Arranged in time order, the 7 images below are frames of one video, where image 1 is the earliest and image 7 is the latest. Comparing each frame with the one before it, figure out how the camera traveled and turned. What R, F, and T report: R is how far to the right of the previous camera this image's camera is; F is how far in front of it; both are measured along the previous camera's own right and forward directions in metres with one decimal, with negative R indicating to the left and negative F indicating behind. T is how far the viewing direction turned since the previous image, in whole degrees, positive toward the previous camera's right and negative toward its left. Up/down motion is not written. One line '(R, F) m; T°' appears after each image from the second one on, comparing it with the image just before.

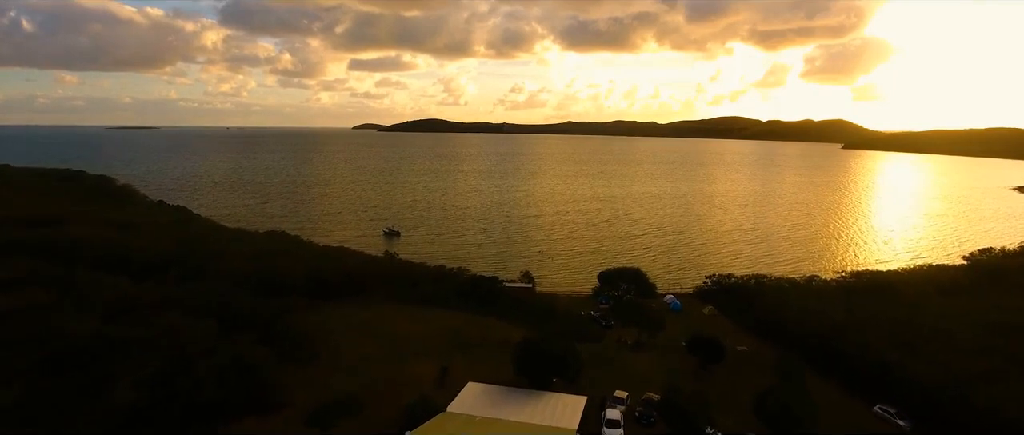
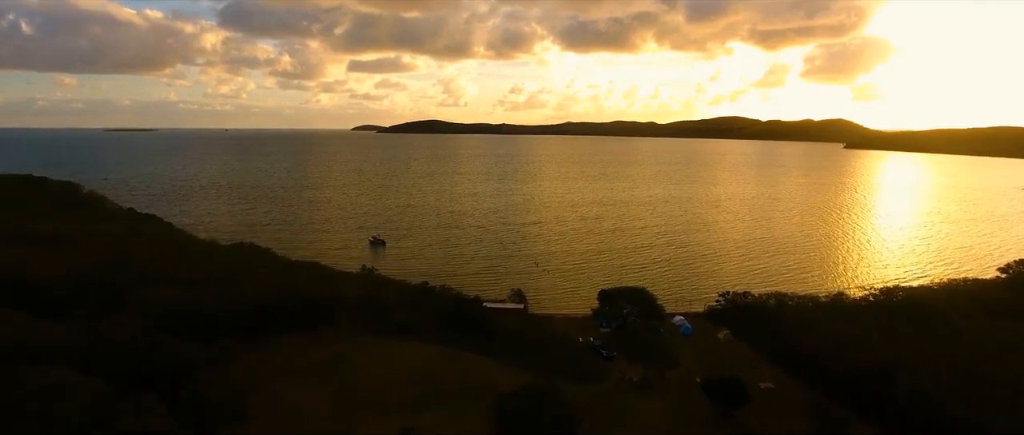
(+0.8, +5.4) m; 0°
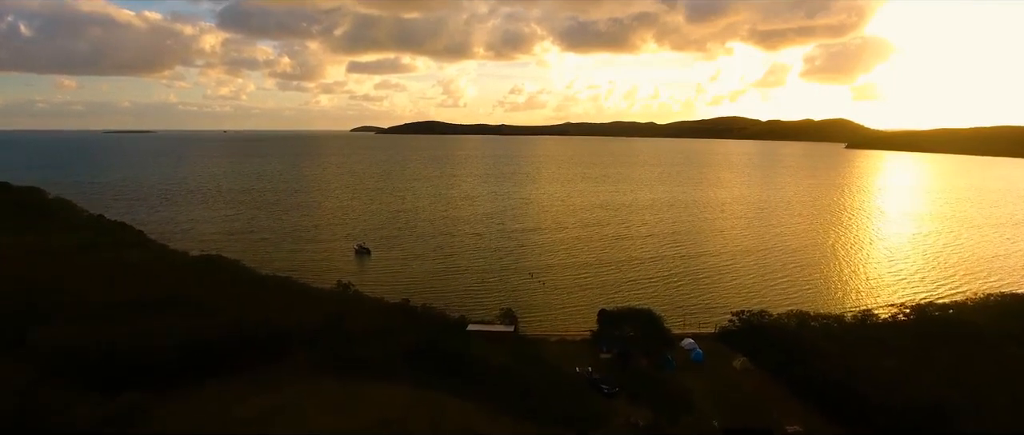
(+0.8, +4.9) m; 0°
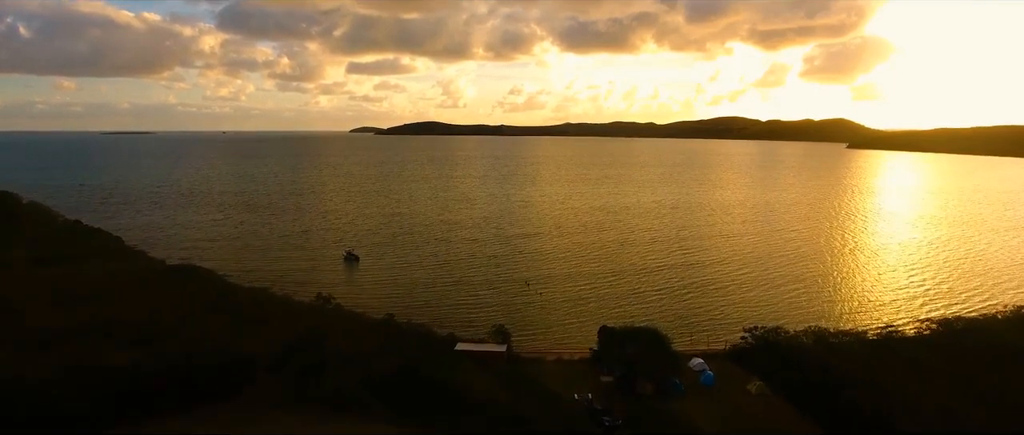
(+0.5, +3.4) m; 0°
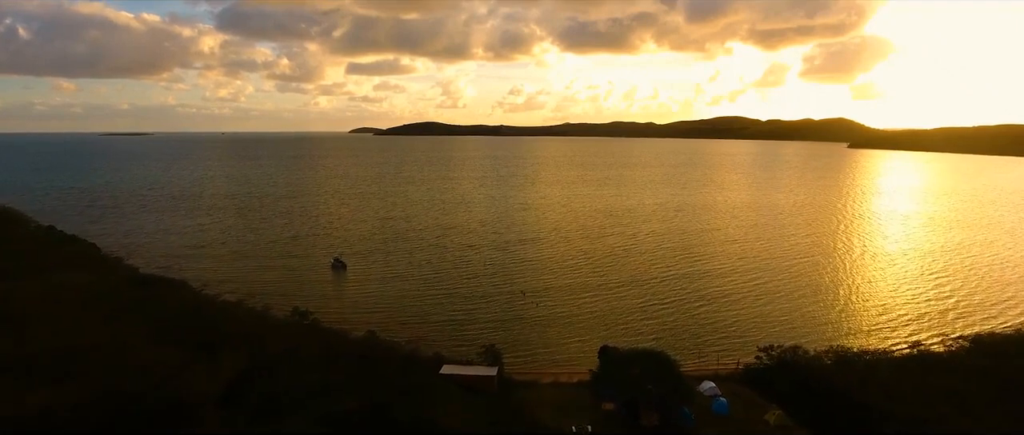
(+0.5, +3.5) m; 0°
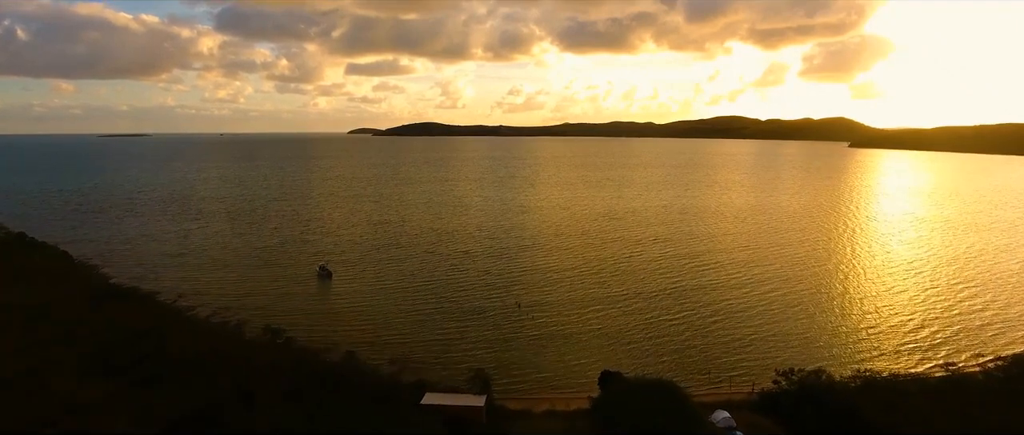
(+0.5, +3.5) m; 0°
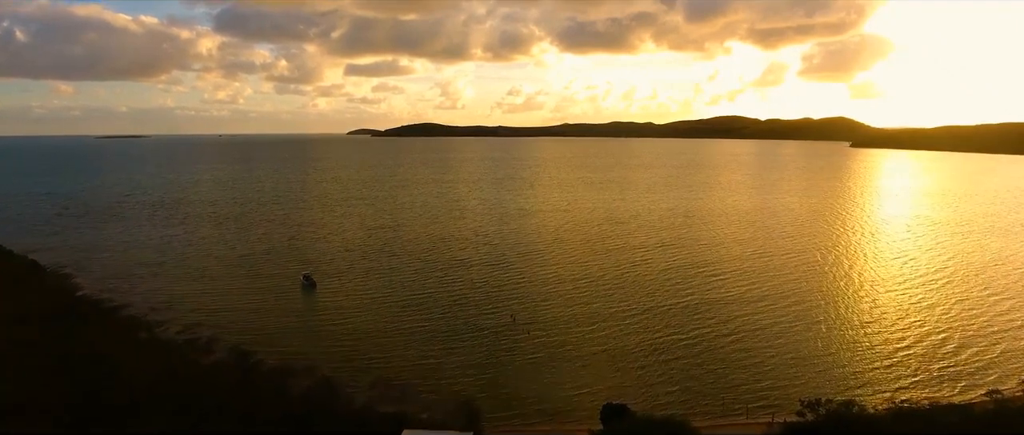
(+0.4, +3.5) m; 0°
